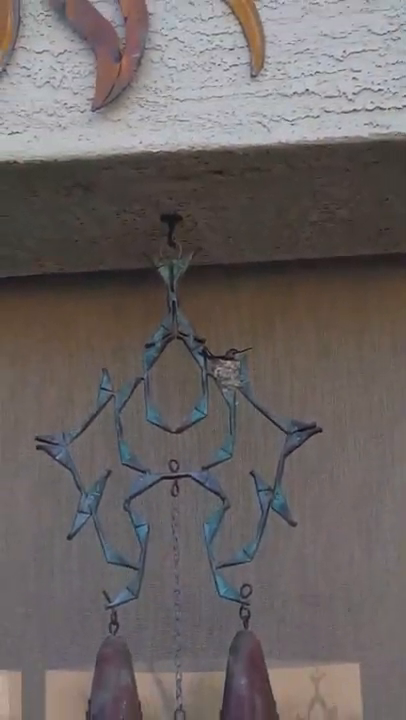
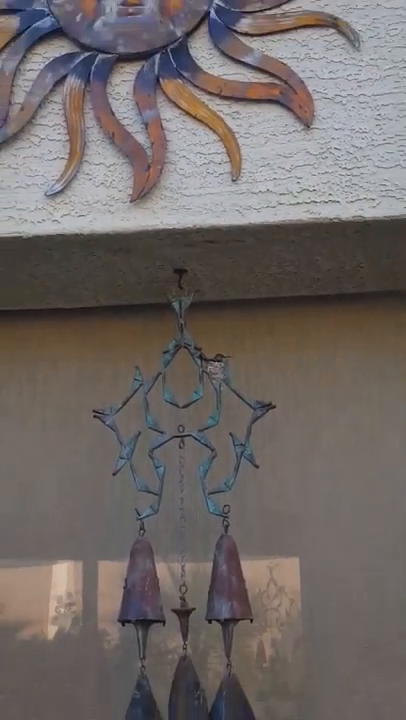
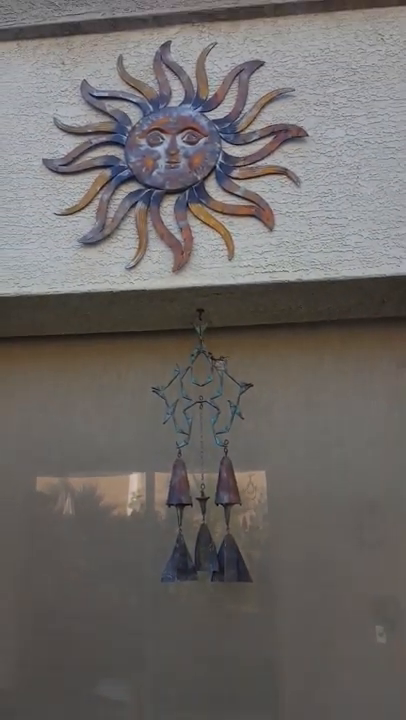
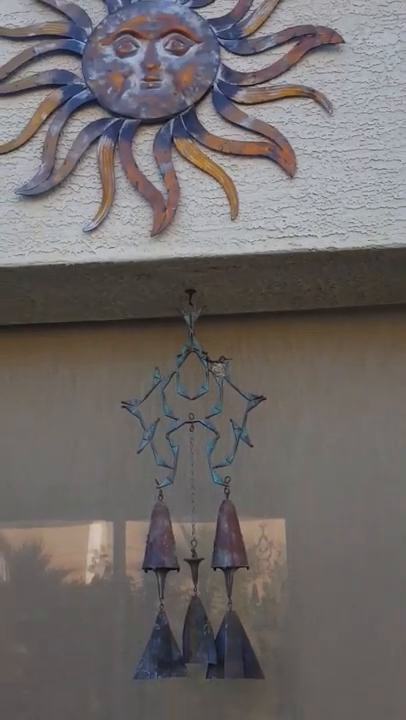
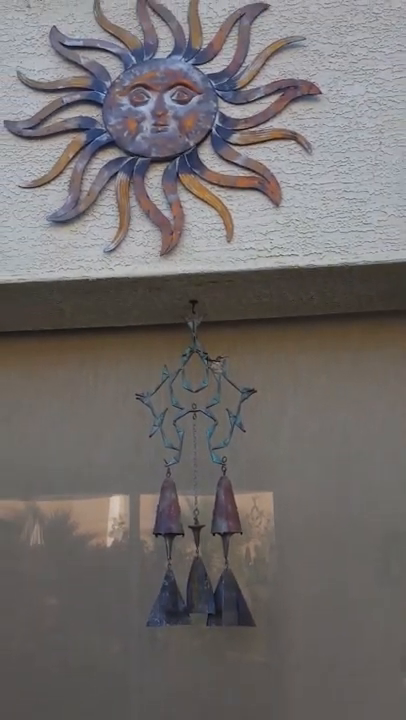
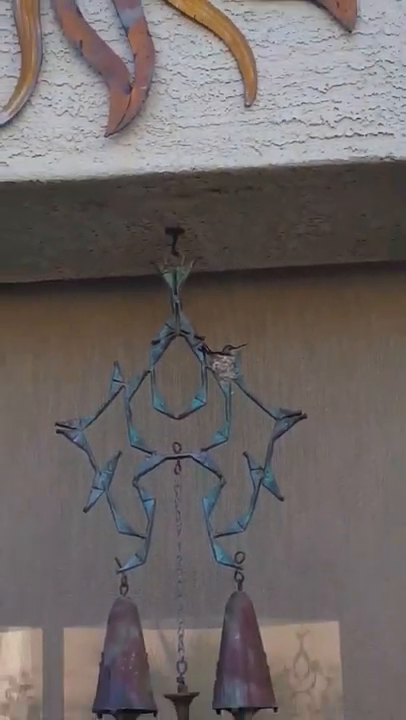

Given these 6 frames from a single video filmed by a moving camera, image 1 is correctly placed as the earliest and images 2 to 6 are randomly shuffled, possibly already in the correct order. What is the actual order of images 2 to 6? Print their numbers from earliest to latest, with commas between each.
6, 2, 4, 5, 3
